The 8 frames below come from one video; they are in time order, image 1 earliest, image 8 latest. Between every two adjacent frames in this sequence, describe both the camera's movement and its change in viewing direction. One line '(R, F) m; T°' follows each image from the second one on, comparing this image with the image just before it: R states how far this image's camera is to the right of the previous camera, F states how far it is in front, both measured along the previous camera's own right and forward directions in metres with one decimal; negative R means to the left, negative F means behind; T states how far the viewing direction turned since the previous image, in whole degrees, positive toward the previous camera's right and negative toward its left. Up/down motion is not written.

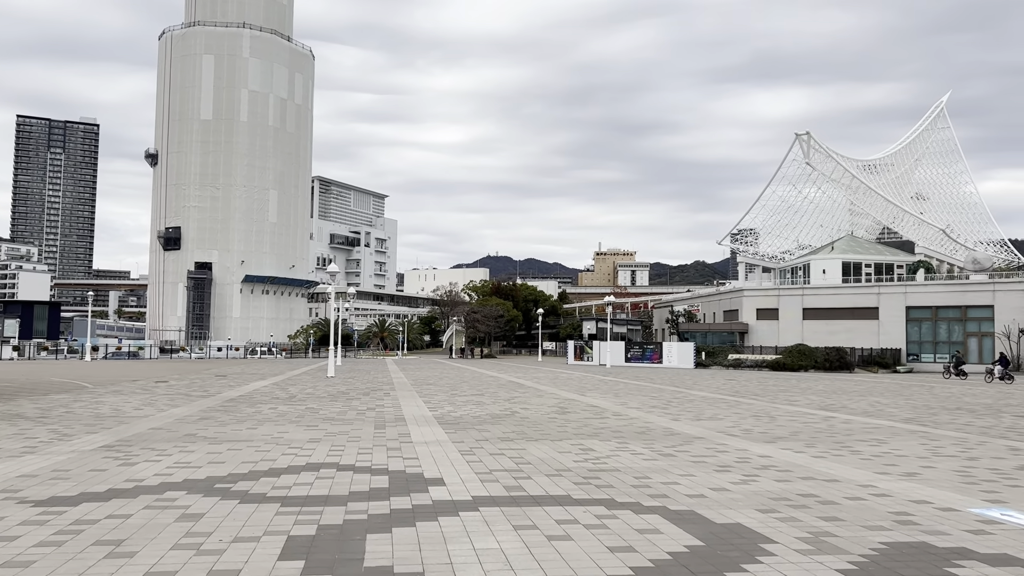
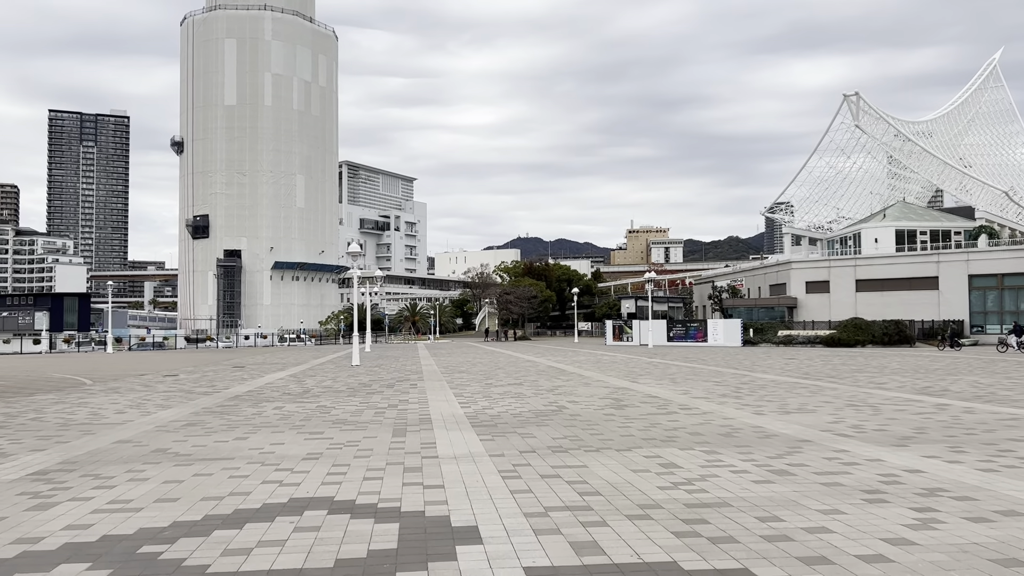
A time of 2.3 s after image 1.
(-0.2, +2.7) m; -2°
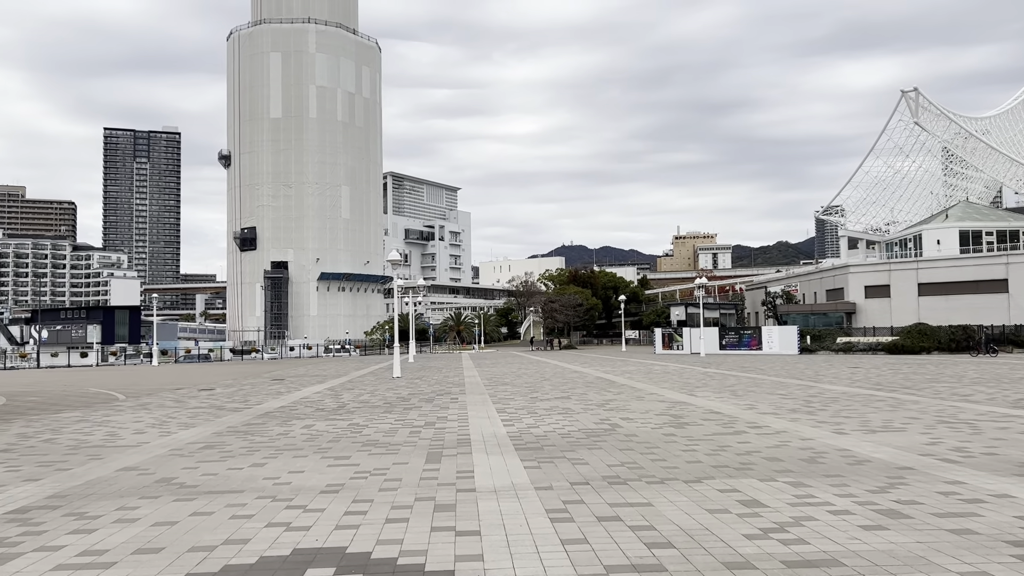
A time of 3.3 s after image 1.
(0.0, +1.3) m; -3°
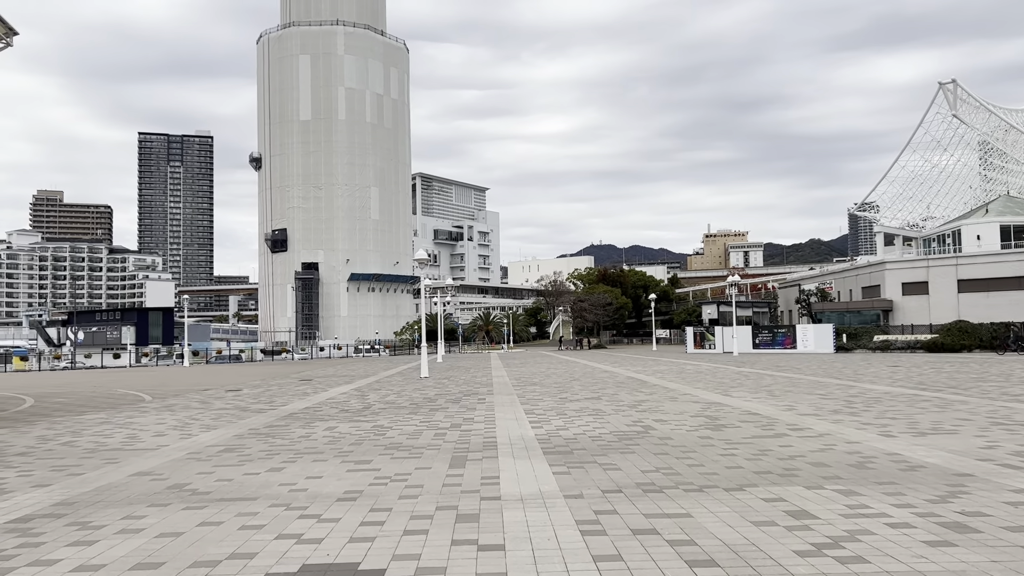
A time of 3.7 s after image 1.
(0.0, +0.5) m; -2°
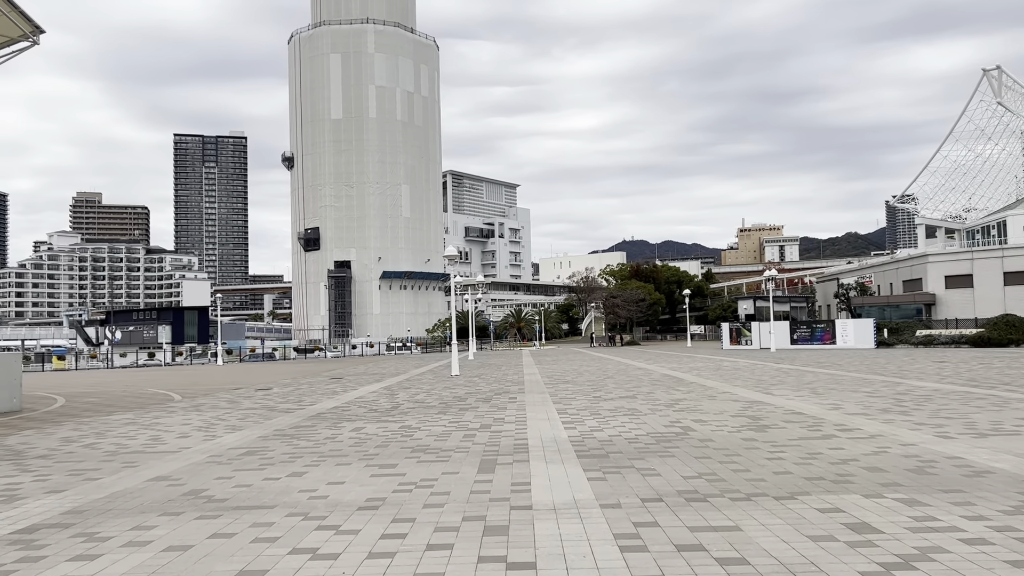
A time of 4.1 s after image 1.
(0.0, +0.5) m; -2°
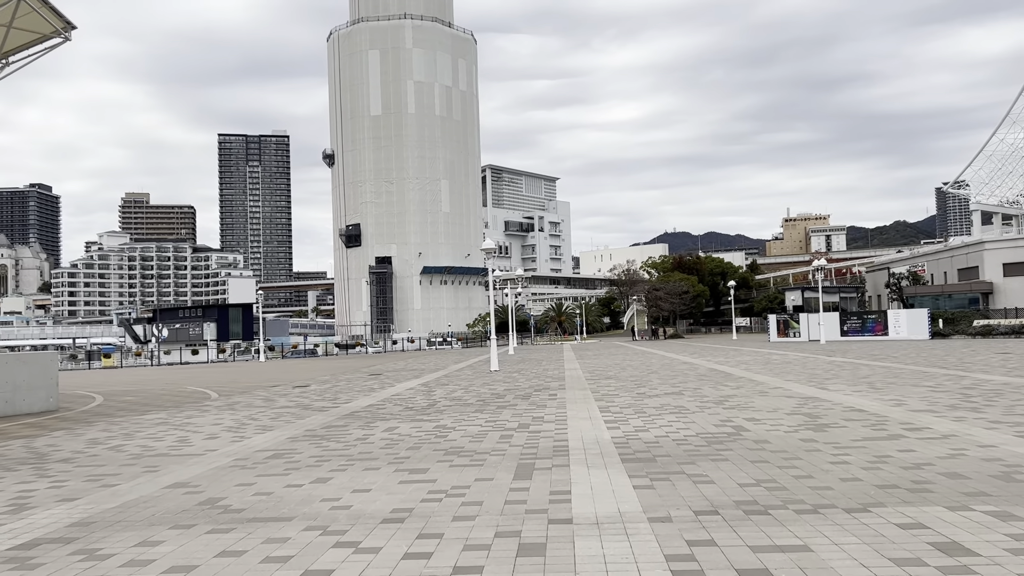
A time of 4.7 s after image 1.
(0.0, +0.7) m; -3°
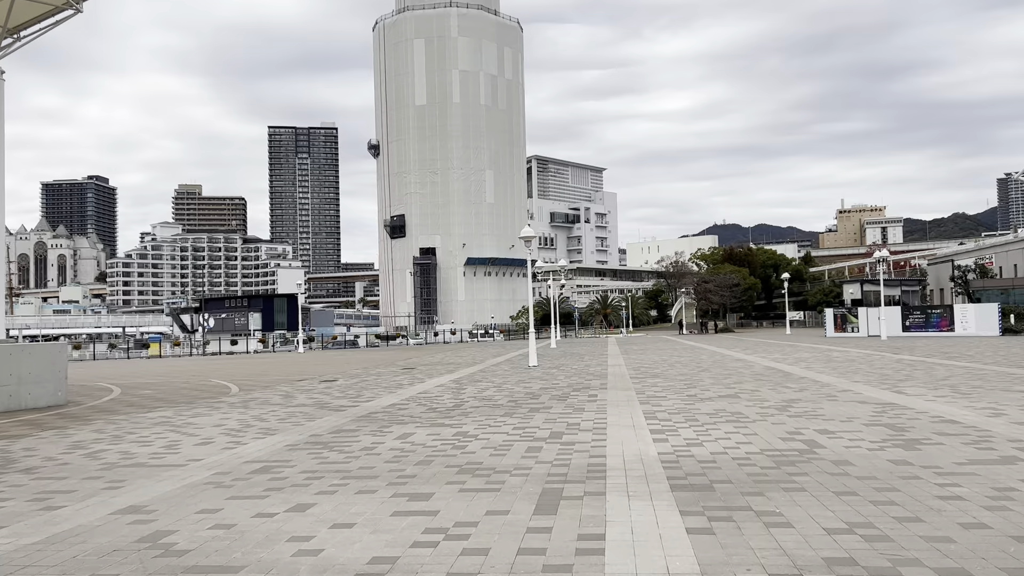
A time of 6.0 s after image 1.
(+0.2, +1.6) m; -3°
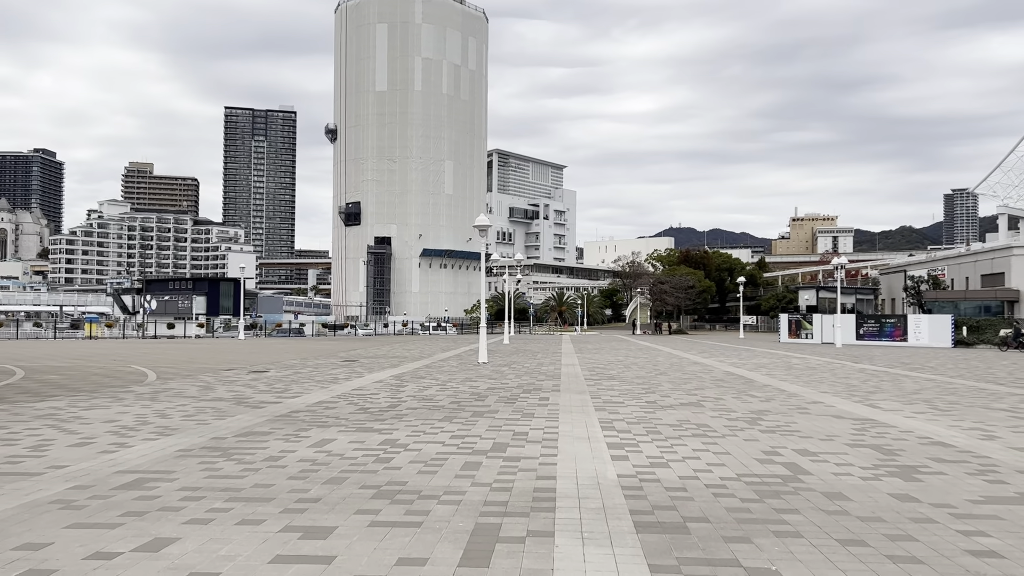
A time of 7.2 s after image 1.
(+0.1, +1.5) m; +3°
